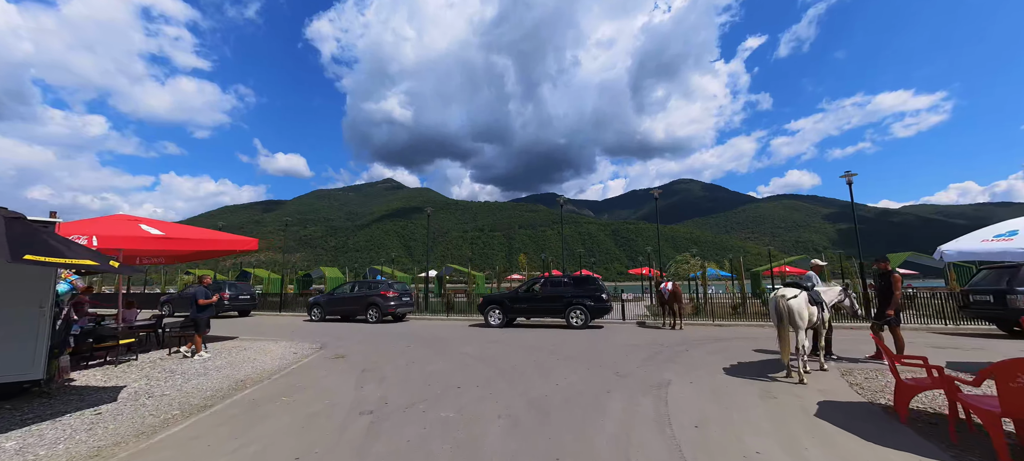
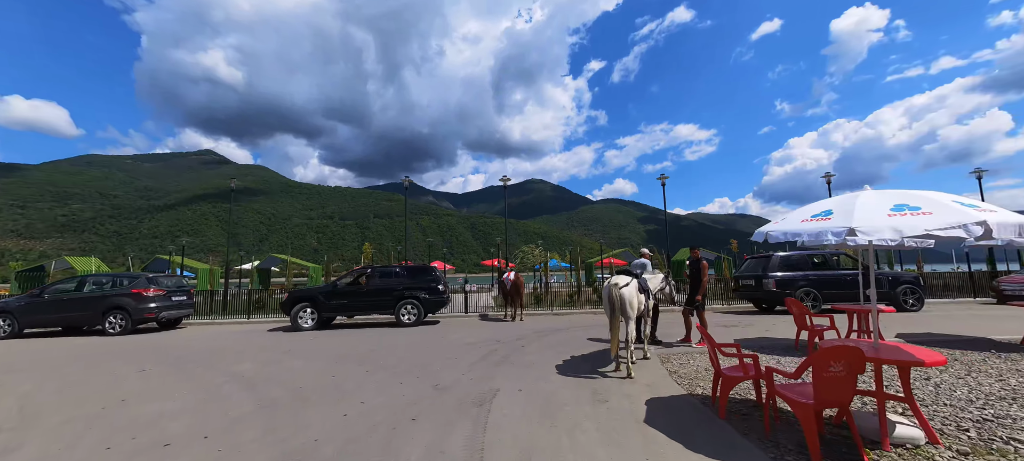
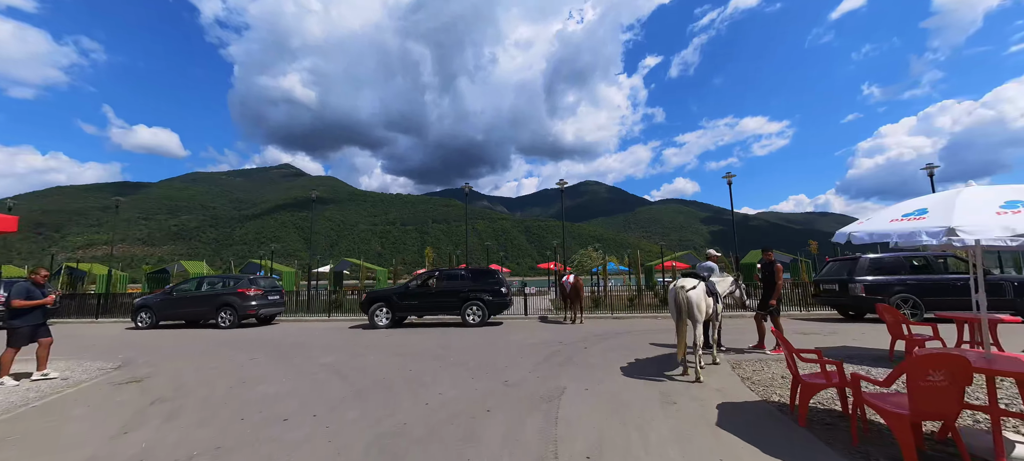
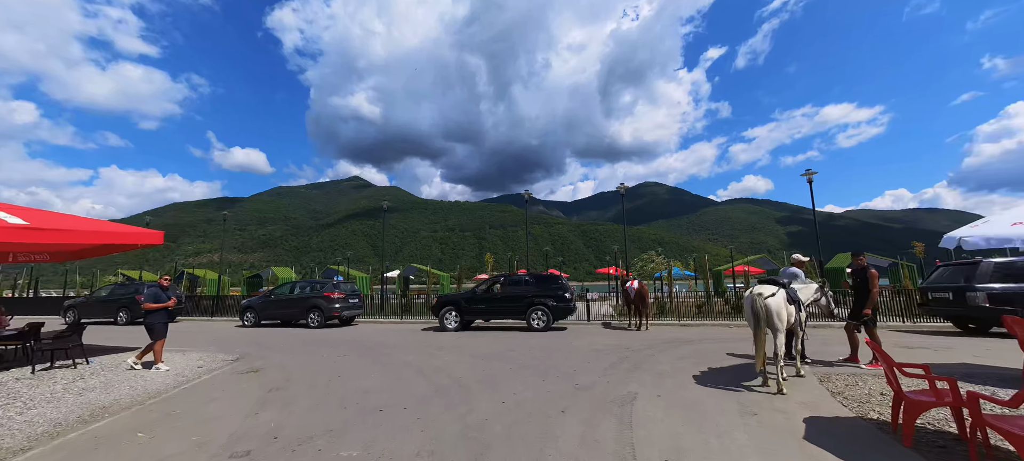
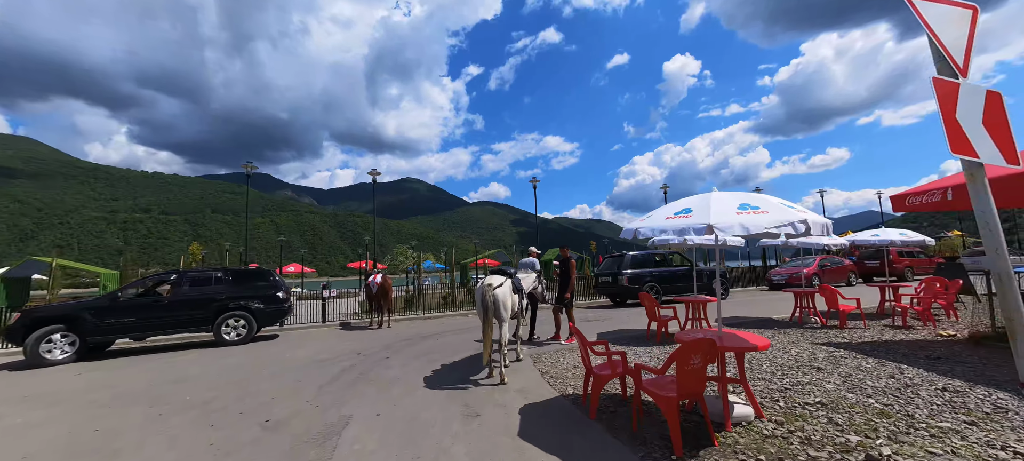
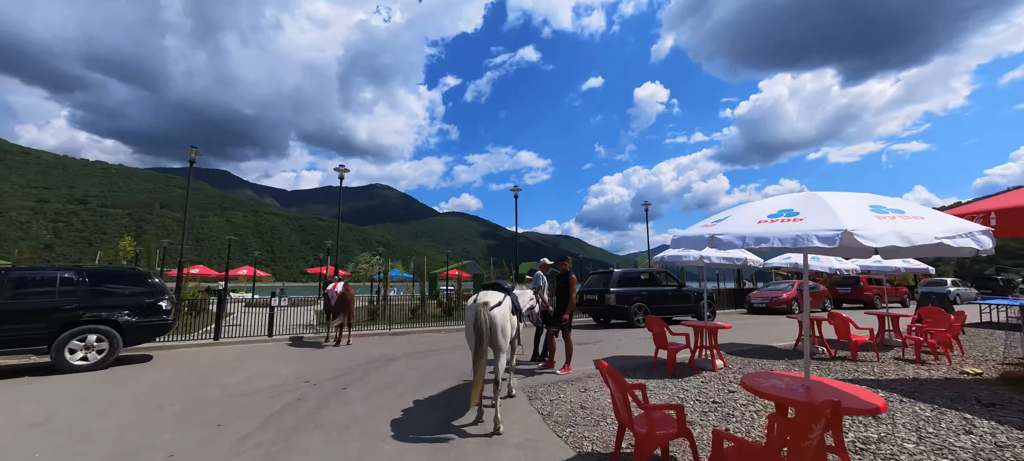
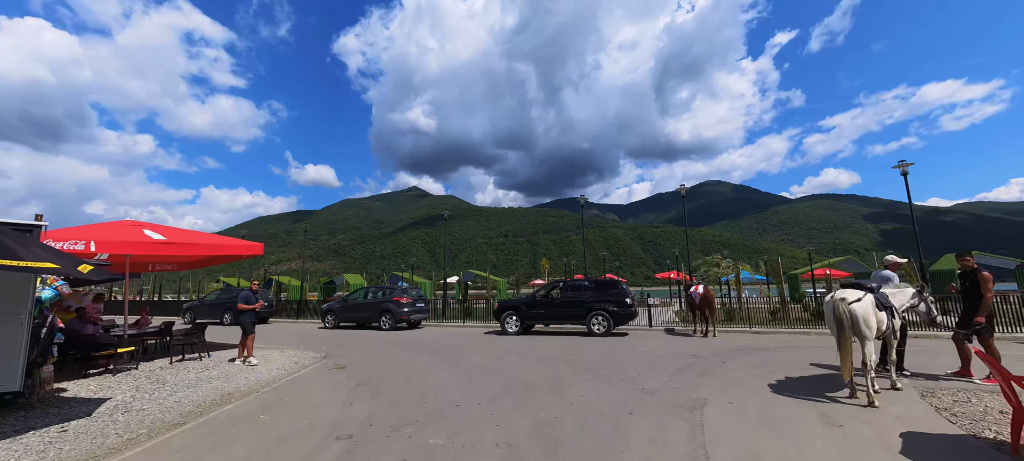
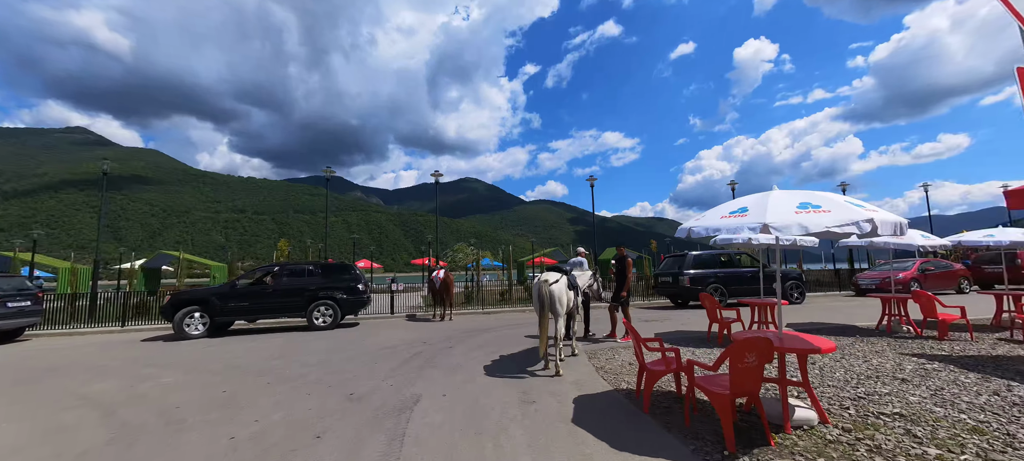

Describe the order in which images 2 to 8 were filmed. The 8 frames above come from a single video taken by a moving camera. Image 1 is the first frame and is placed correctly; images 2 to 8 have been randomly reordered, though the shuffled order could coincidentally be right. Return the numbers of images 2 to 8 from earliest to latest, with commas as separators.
7, 4, 3, 2, 8, 5, 6
